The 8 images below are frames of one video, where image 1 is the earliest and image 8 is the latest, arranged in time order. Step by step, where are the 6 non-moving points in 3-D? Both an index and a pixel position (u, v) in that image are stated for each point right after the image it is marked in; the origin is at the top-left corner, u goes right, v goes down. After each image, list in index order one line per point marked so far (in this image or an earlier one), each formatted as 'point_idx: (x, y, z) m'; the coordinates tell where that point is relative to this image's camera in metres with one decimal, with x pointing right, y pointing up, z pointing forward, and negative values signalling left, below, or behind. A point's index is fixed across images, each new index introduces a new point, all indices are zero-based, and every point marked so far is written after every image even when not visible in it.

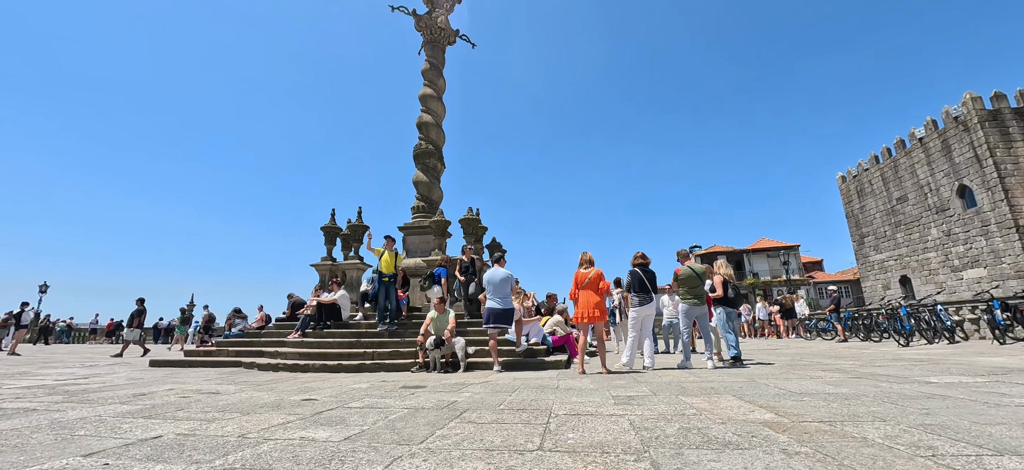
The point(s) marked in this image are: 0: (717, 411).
0: (+1.6, -1.3, +3.1) m
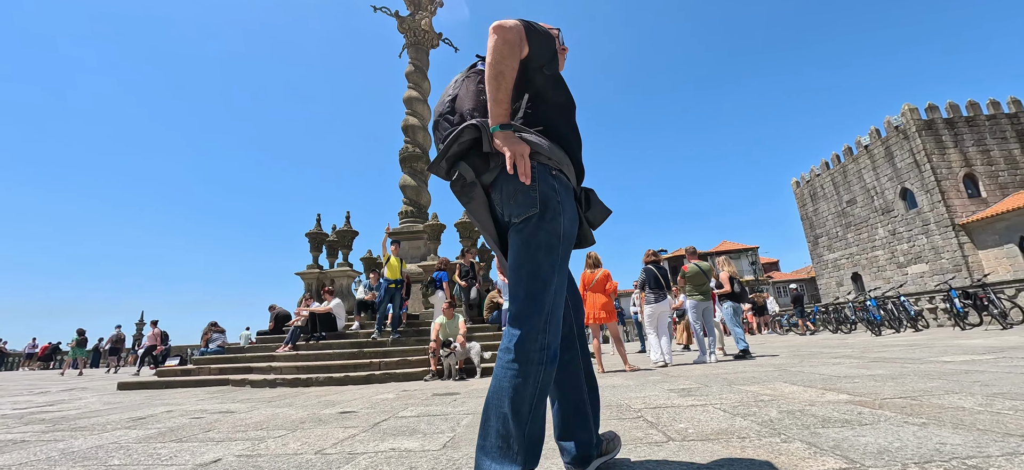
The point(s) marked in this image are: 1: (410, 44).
0: (+2.2, -1.2, +3.2) m
1: (-3.1, +5.8, +12.3) m
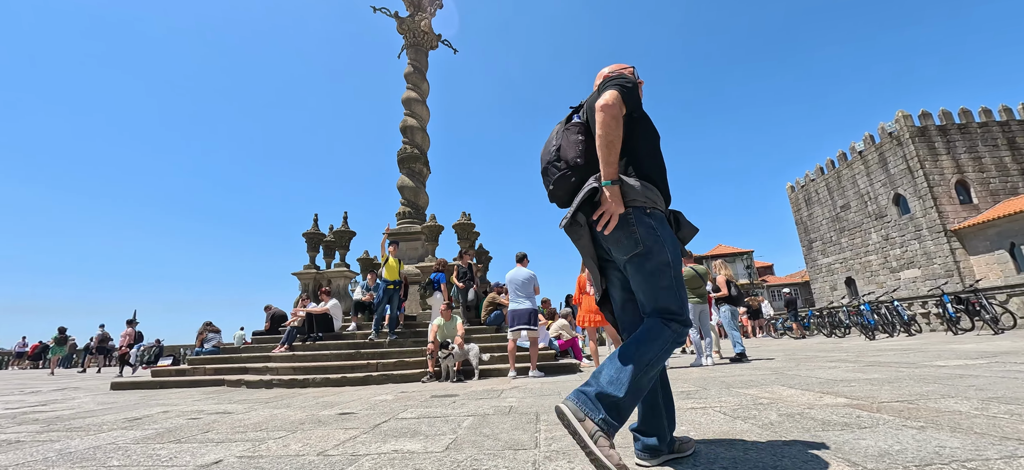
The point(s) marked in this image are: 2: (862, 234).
0: (+2.2, -1.3, +3.2) m
1: (-3.1, +5.7, +12.3) m
2: (+15.3, +0.1, +17.7) m
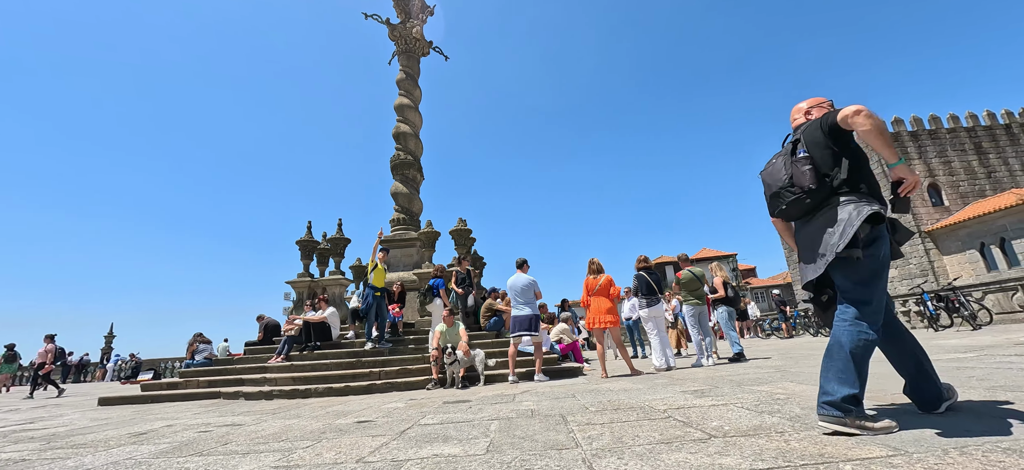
0: (+2.4, -1.3, +3.3) m
1: (-3.3, +5.5, +12.3) m
2: (+14.9, 0.0, +18.4) m
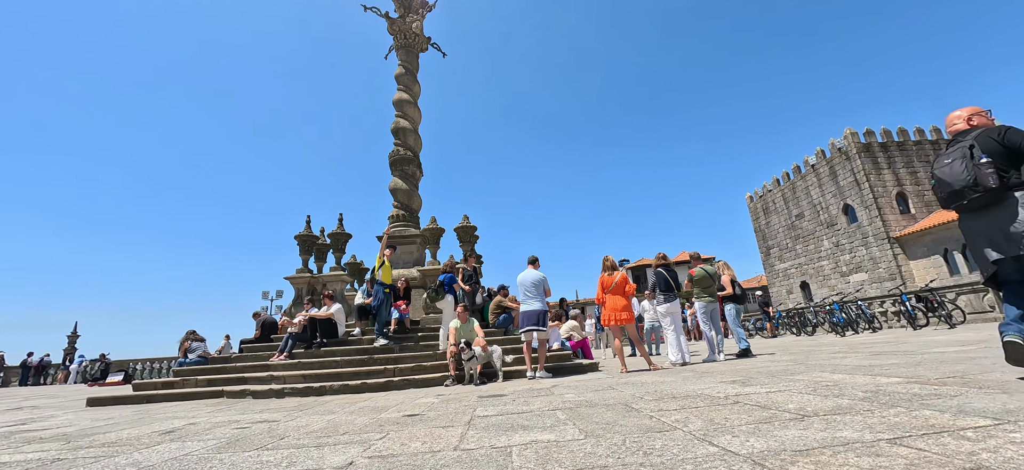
0: (+2.9, -1.2, +3.5) m
1: (-3.3, +5.6, +12.1) m
2: (+14.4, -0.3, +19.3) m
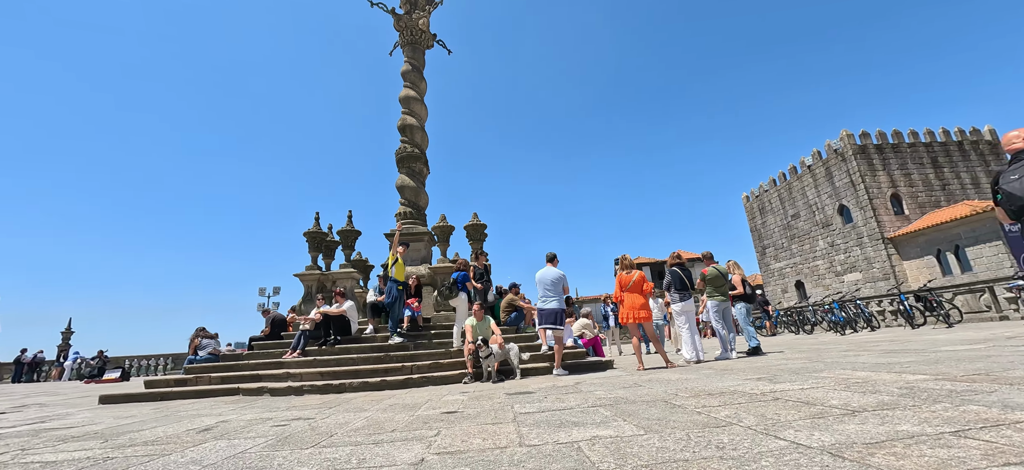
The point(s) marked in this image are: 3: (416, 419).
0: (+3.2, -1.3, +3.6) m
1: (-3.1, +5.7, +12.1) m
2: (+14.4, -0.3, +19.6) m
3: (-0.8, -1.5, +3.4) m
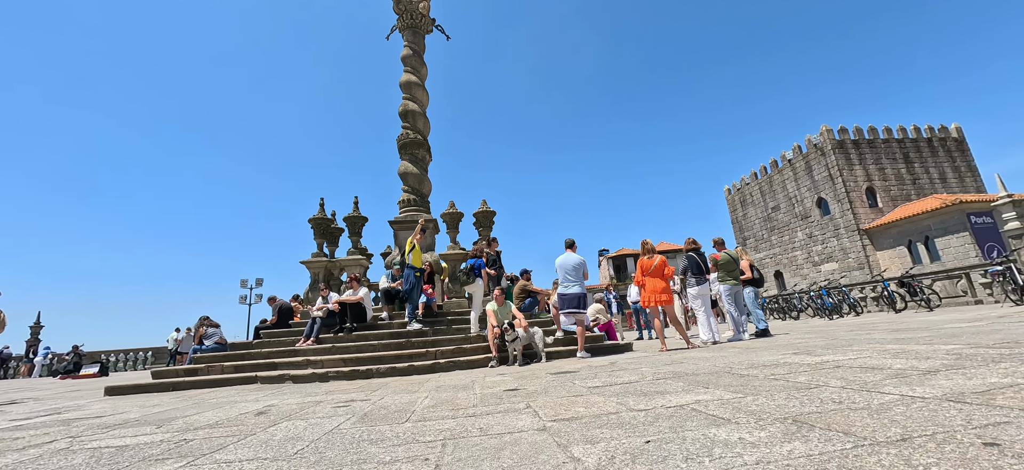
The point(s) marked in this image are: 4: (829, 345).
0: (+3.7, -1.1, +3.8) m
1: (-3.1, +6.0, +11.8) m
2: (+13.9, +0.1, +20.5) m
3: (-0.3, -1.3, +3.4) m
4: (+3.7, -1.3, +4.8) m
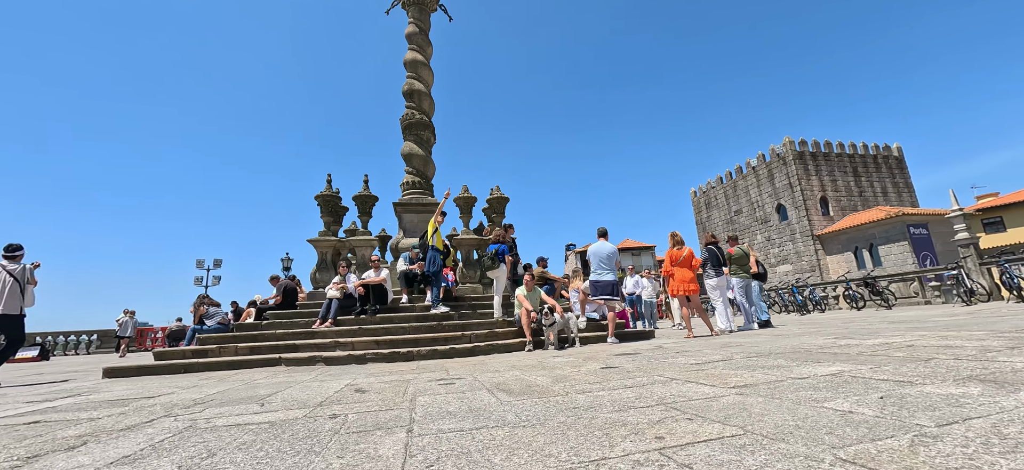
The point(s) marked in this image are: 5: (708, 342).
0: (+4.5, -1.0, +4.3) m
1: (-2.8, +6.5, +11.3) m
2: (+12.8, 0.0, +22.0) m
3: (+0.6, -1.1, +3.4) m
4: (+4.4, -1.3, +5.2) m
5: (+2.4, -1.4, +5.1) m
